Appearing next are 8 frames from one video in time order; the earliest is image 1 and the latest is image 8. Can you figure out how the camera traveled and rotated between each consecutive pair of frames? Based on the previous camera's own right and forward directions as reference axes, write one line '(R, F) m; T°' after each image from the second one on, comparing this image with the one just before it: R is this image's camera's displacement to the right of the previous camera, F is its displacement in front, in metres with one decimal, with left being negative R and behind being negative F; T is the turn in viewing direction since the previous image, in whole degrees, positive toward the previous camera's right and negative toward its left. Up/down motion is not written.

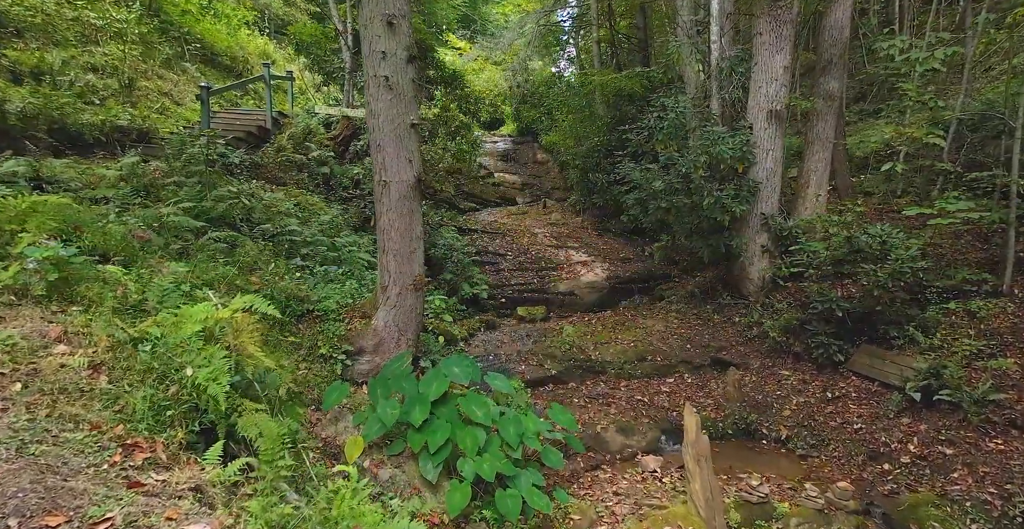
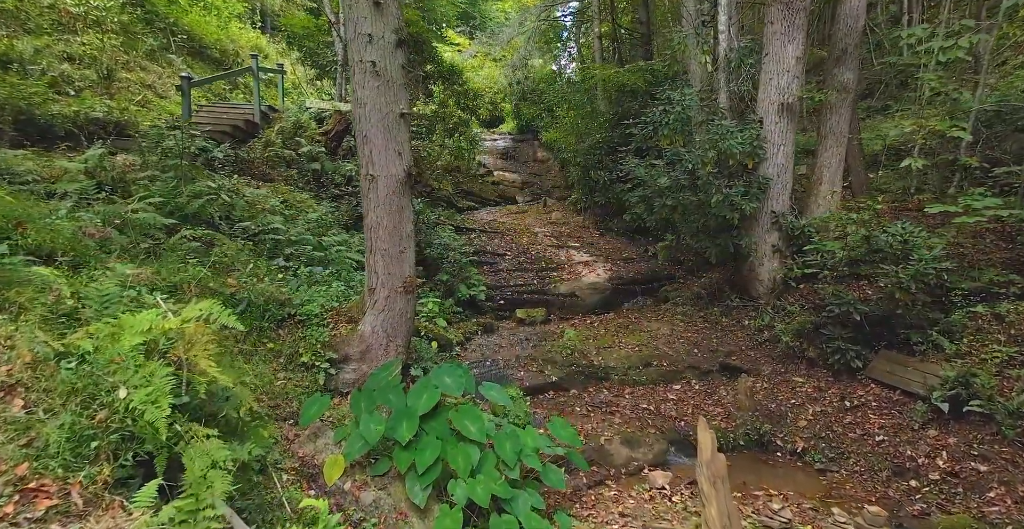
(0.0, +0.4) m; 0°
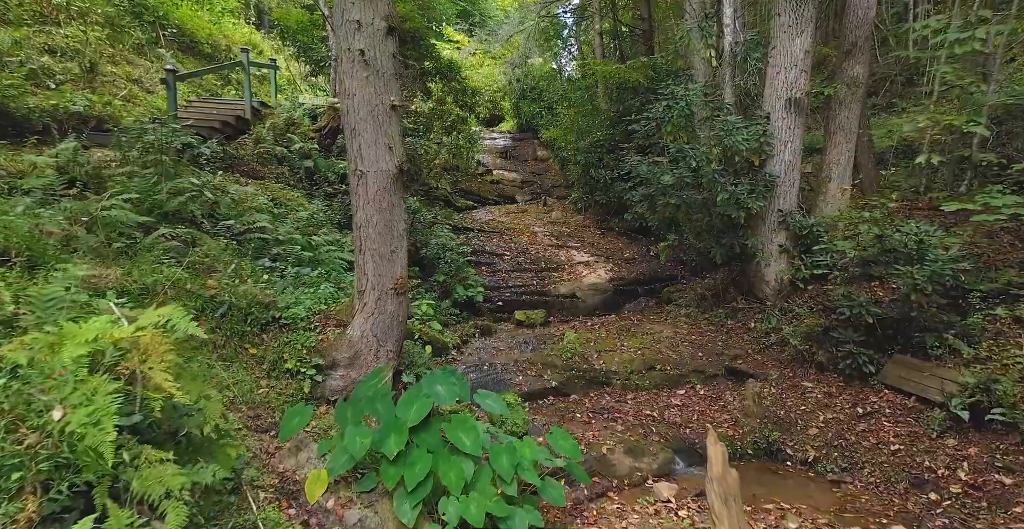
(0.0, +0.3) m; 0°
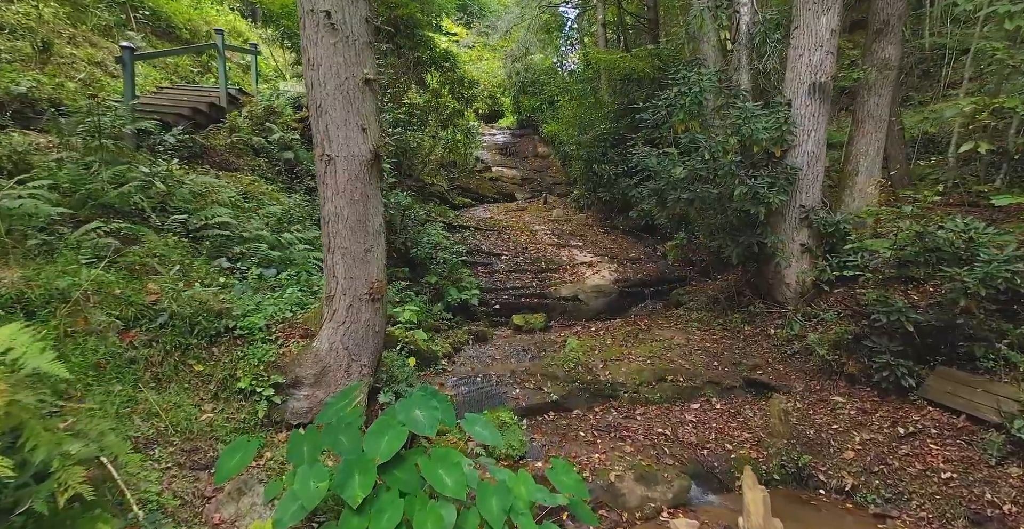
(+0.1, +0.7) m; 0°
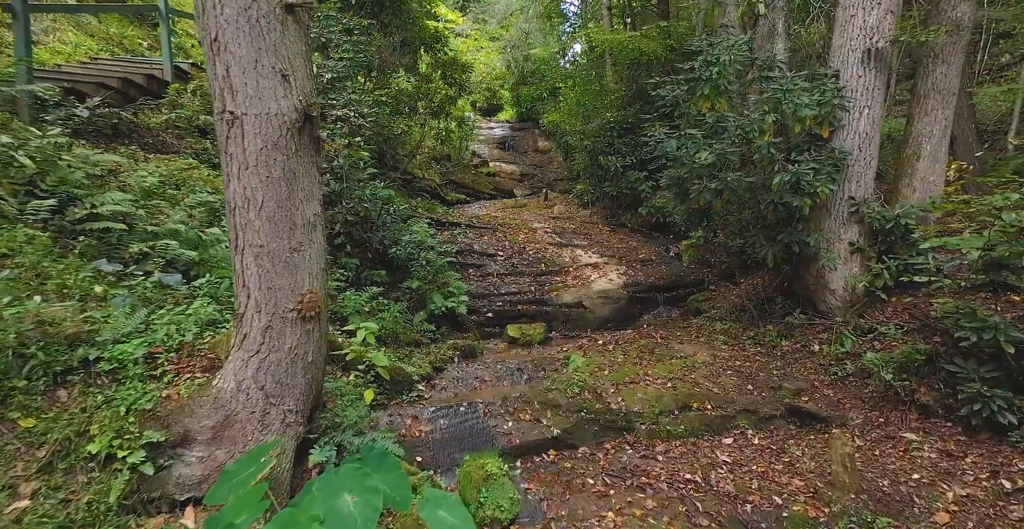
(+0.1, +1.2) m; 0°
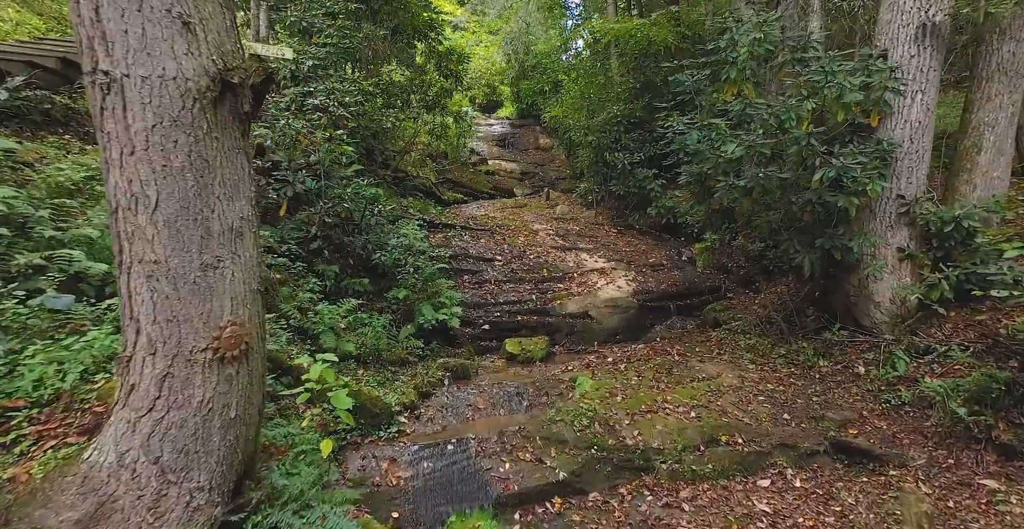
(0.0, +0.8) m; 0°
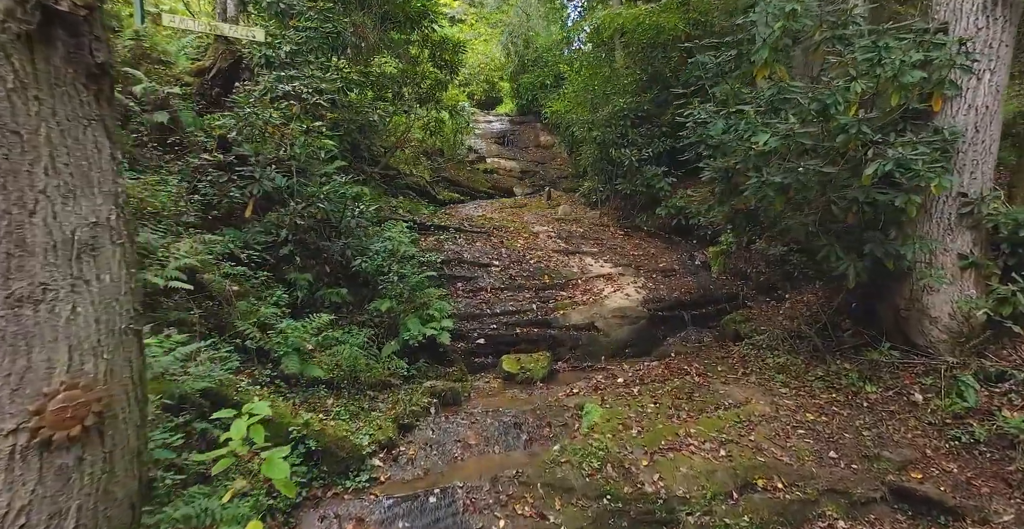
(0.0, +0.8) m; 0°
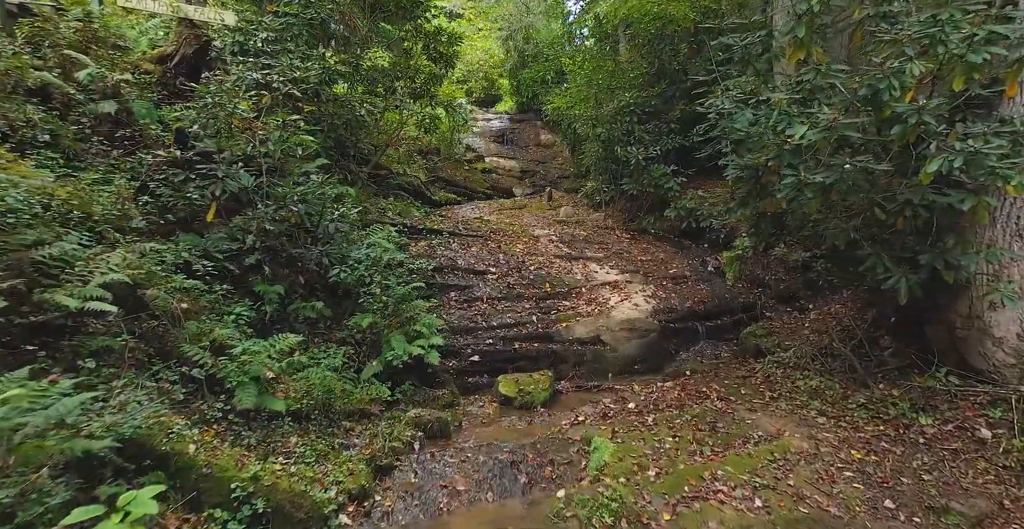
(0.0, +0.7) m; 0°
